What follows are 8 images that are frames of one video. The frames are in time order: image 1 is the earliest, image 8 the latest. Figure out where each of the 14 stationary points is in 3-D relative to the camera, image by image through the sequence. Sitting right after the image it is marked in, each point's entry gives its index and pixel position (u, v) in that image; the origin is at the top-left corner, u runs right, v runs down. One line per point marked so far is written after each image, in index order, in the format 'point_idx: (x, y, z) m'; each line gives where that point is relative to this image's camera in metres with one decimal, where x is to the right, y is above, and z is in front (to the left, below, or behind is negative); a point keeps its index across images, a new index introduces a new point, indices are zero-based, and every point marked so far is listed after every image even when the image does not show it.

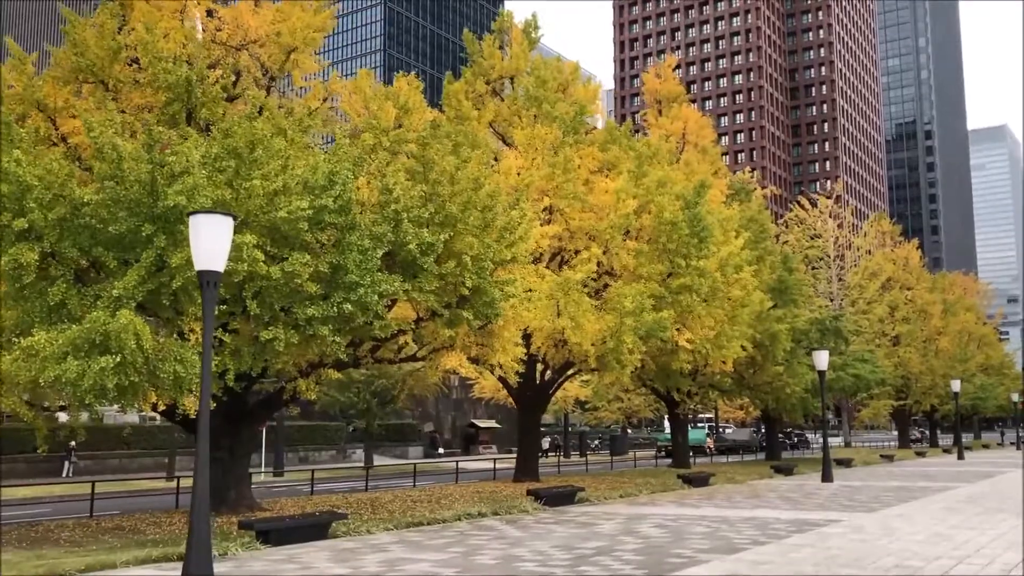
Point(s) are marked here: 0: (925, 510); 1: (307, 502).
0: (+7.8, -4.3, +16.3) m
1: (-4.2, -4.4, +17.8) m
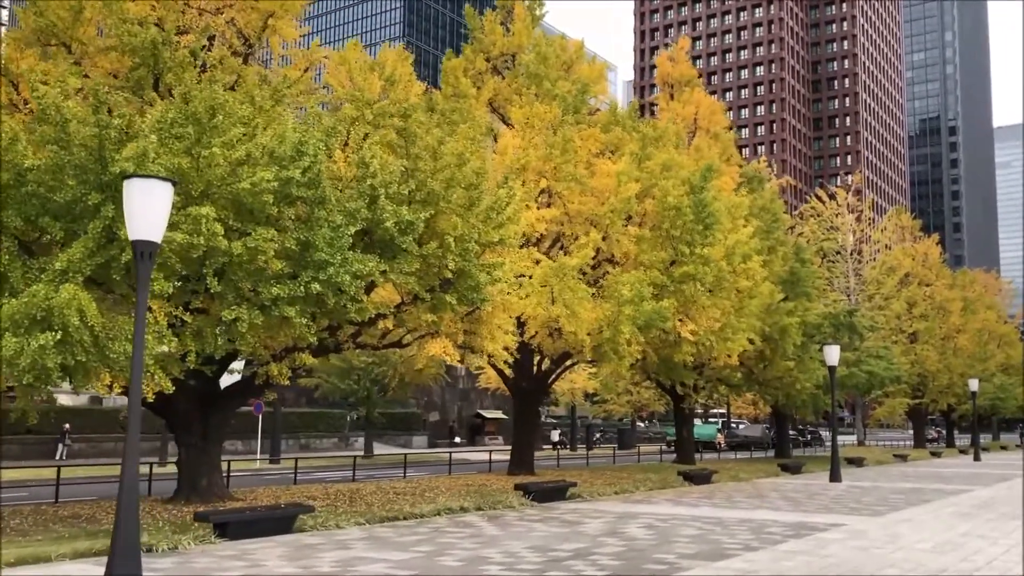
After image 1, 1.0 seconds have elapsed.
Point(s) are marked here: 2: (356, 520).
0: (+7.5, -4.1, +15.3) m
1: (-4.5, -4.0, +17.0) m
2: (-2.6, -3.8, +14.0) m
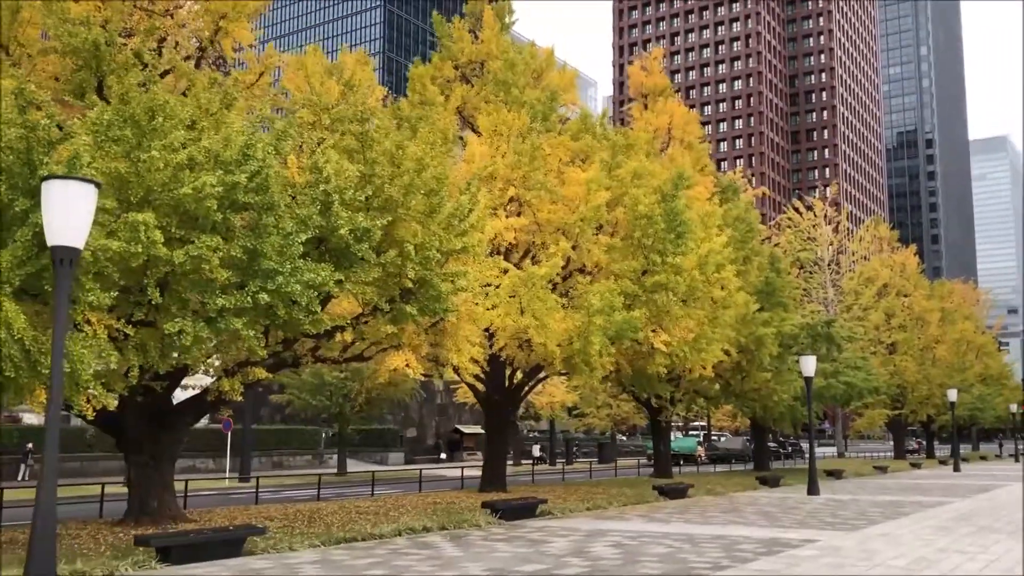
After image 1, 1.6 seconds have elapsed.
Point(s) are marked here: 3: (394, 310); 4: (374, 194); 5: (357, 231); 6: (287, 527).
0: (+6.9, -4.2, +14.8) m
1: (-5.1, -4.3, +16.3) m
2: (-3.2, -4.0, +13.4) m
3: (-1.9, -0.4, +14.2) m
4: (-2.2, +1.5, +13.7) m
5: (-2.4, +0.9, +13.0) m
6: (-3.9, -4.2, +14.9) m
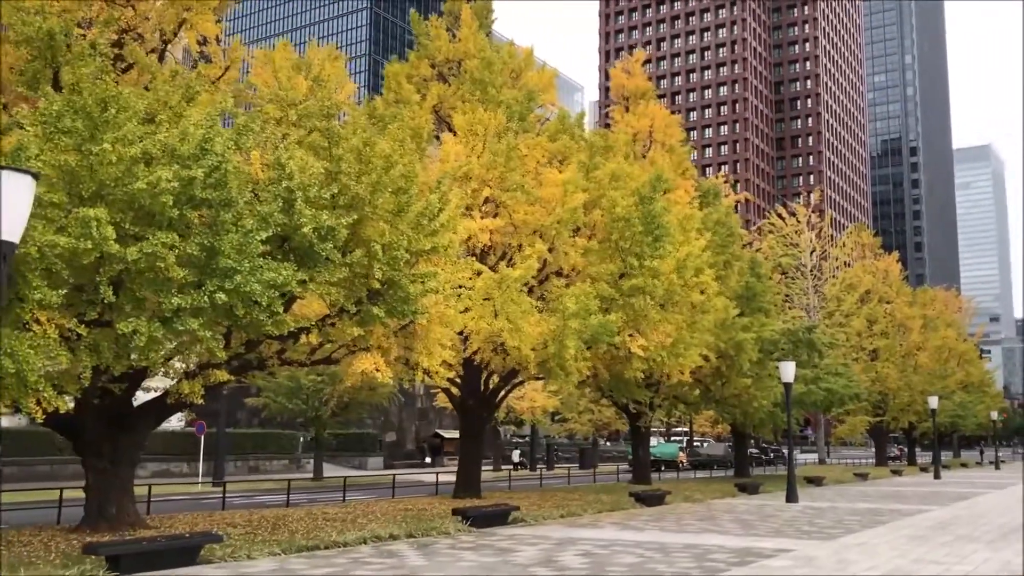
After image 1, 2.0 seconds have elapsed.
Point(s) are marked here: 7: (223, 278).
0: (+6.4, -4.3, +14.6) m
1: (-5.7, -4.3, +15.9) m
2: (-3.7, -4.0, +13.0) m
3: (-2.4, -0.4, +13.9) m
4: (-2.7, +1.5, +13.3) m
5: (-2.8, +0.9, +12.6) m
6: (-4.5, -4.2, +14.5) m
7: (-3.9, +0.1, +11.5) m
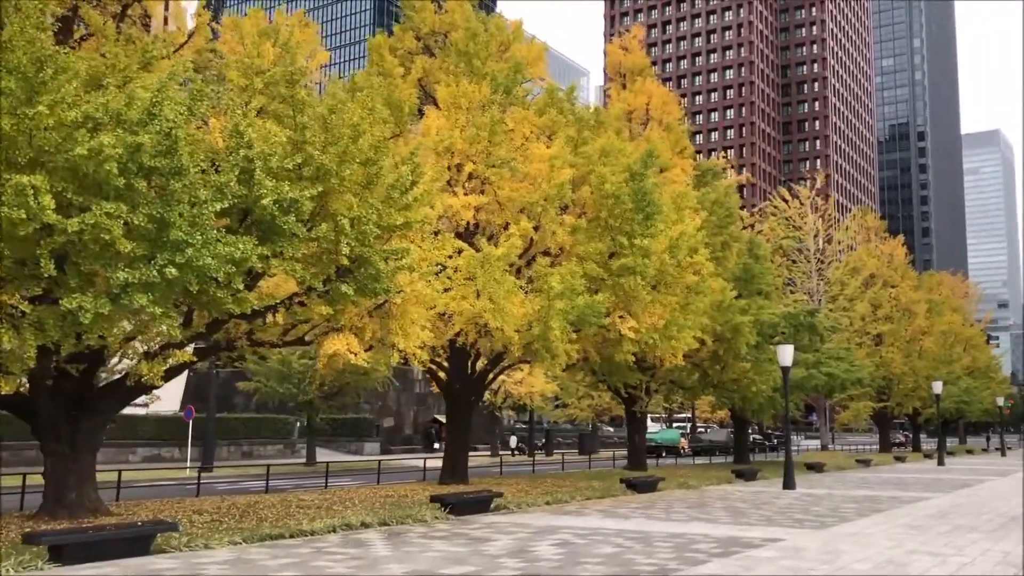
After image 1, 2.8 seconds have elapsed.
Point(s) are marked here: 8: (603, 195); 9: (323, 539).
0: (+6.0, -3.9, +13.9) m
1: (-6.1, -3.9, +15.3) m
2: (-4.0, -3.6, +12.4) m
3: (-2.8, 0.0, +13.2) m
4: (-3.0, +1.8, +12.6) m
5: (-3.2, +1.2, +11.9) m
6: (-4.8, -3.8, +13.9) m
7: (-4.3, +0.5, +10.8) m
8: (+2.1, +2.1, +19.3) m
9: (-2.8, -3.7, +12.8) m
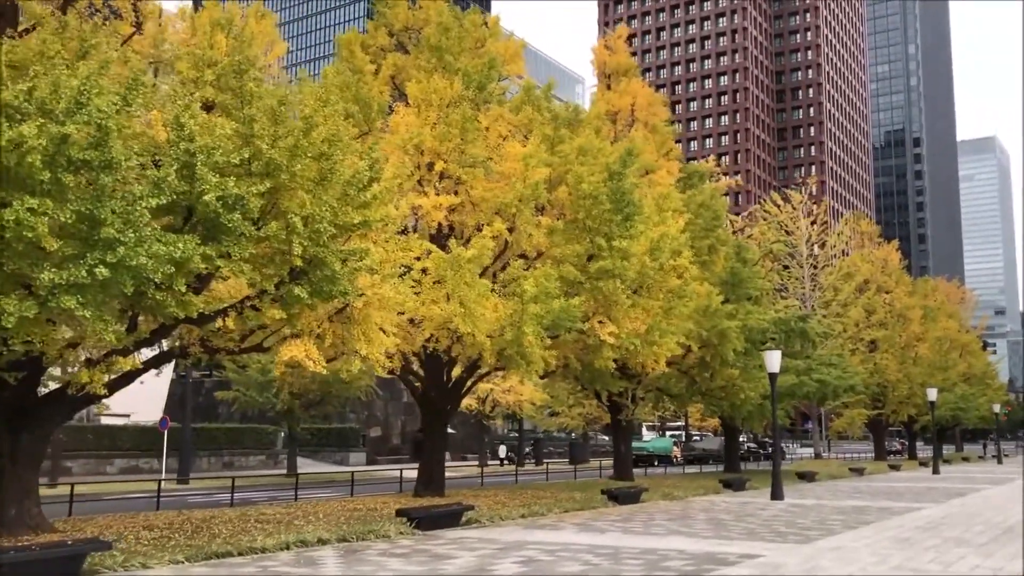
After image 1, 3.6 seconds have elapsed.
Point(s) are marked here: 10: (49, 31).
0: (+5.5, -4.0, +13.2) m
1: (-6.6, -3.9, +14.5) m
2: (-4.6, -3.6, +11.6) m
3: (-3.3, -0.1, +12.5) m
4: (-3.6, +1.8, +11.9) m
5: (-3.7, +1.2, +11.2) m
6: (-5.4, -3.8, +13.1) m
7: (-4.8, +0.4, +10.1) m
8: (+1.5, +2.0, +18.6) m
9: (-3.3, -3.8, +12.0) m
10: (-6.1, +3.4, +11.3) m
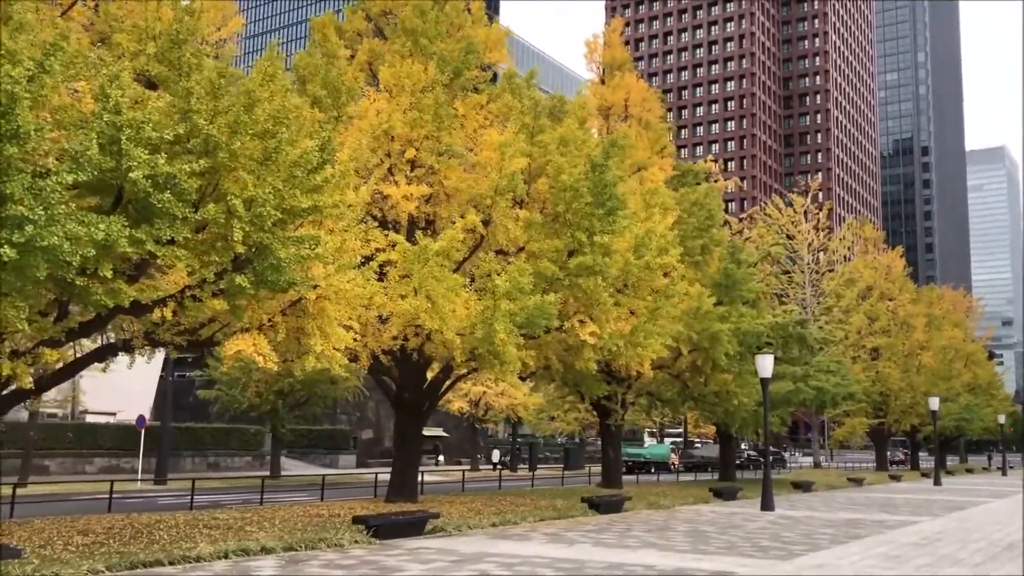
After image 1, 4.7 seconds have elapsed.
0: (+4.9, -3.9, +12.2) m
1: (-7.2, -3.7, +13.6) m
2: (-5.2, -3.5, +10.7) m
3: (-3.9, +0.1, +11.6) m
4: (-4.1, +2.0, +11.0) m
5: (-4.3, +1.3, +10.3) m
6: (-6.0, -3.7, +12.2) m
7: (-5.4, +0.6, +9.2) m
8: (+1.0, +2.1, +17.7) m
9: (-4.0, -3.6, +11.1) m
10: (-6.6, +3.6, +10.4) m
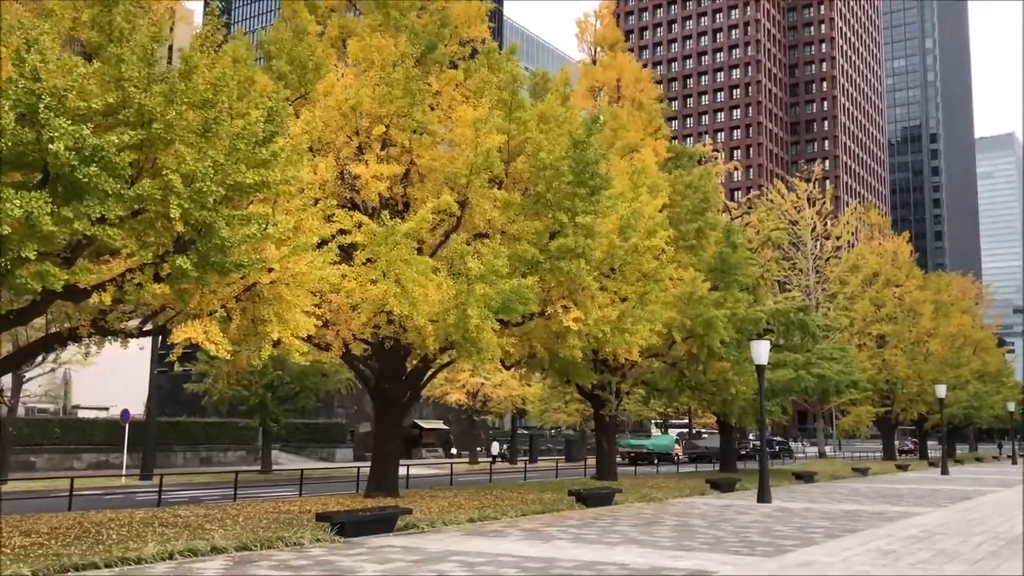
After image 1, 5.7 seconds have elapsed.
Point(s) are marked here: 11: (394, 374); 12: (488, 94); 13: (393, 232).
0: (+4.4, -3.6, +11.4) m
1: (-7.6, -3.5, +12.9) m
2: (-5.7, -3.3, +9.9) m
3: (-4.4, +0.3, +10.8) m
4: (-4.6, +2.2, +10.2) m
5: (-4.8, +1.5, +9.5) m
6: (-6.4, -3.4, +11.5) m
7: (-5.9, +0.8, +8.4) m
8: (+0.5, +2.4, +16.9) m
9: (-4.4, -3.4, +10.4) m
10: (-7.1, +3.7, +9.6) m
11: (-2.8, -2.0, +19.4) m
12: (-0.4, +4.0, +17.6) m
13: (-2.0, +1.0, +14.5) m
